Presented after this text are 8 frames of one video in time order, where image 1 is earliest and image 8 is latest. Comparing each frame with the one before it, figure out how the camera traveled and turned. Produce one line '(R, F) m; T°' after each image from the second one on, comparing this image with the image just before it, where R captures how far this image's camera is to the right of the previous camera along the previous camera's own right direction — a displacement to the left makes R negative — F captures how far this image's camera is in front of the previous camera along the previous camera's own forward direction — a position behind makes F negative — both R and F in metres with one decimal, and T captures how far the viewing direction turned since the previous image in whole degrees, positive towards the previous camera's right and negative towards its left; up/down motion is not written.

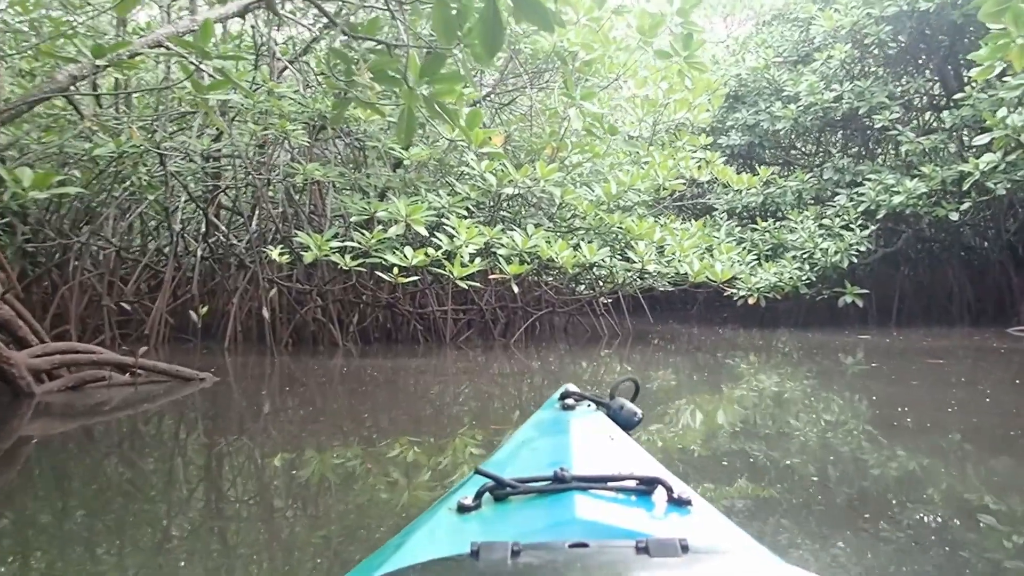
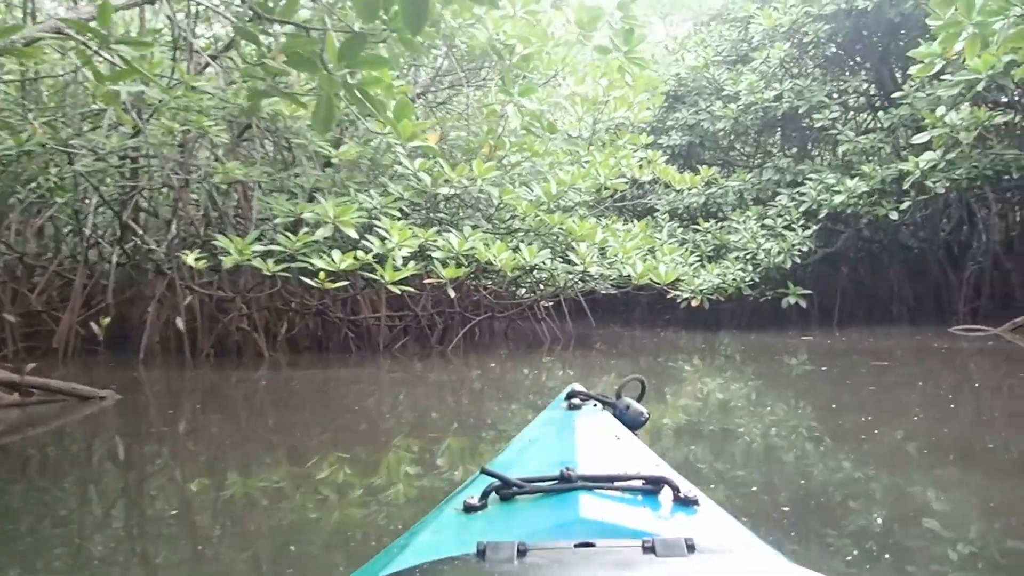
(0.0, +0.2) m; +4°
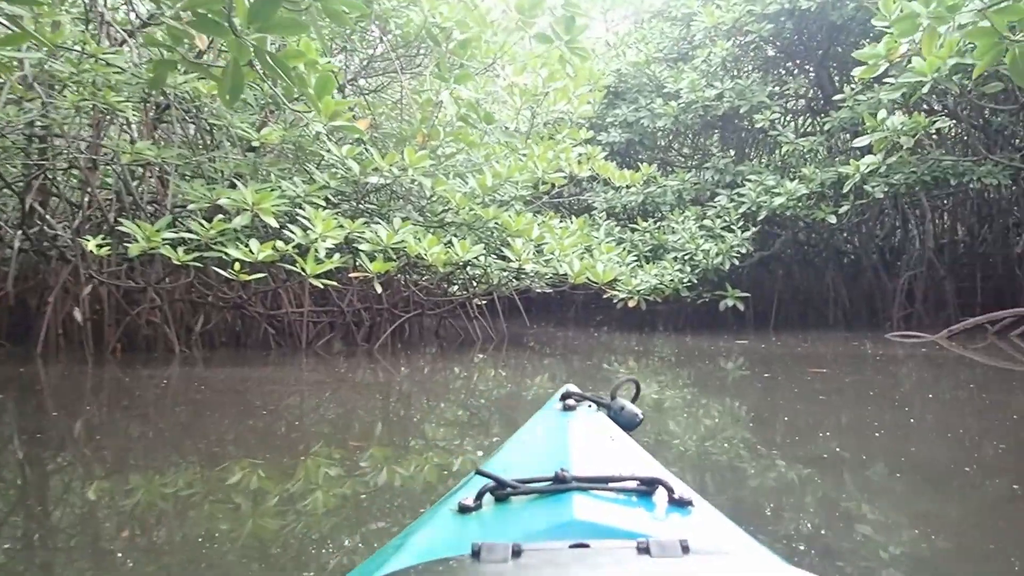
(0.0, +0.2) m; +4°
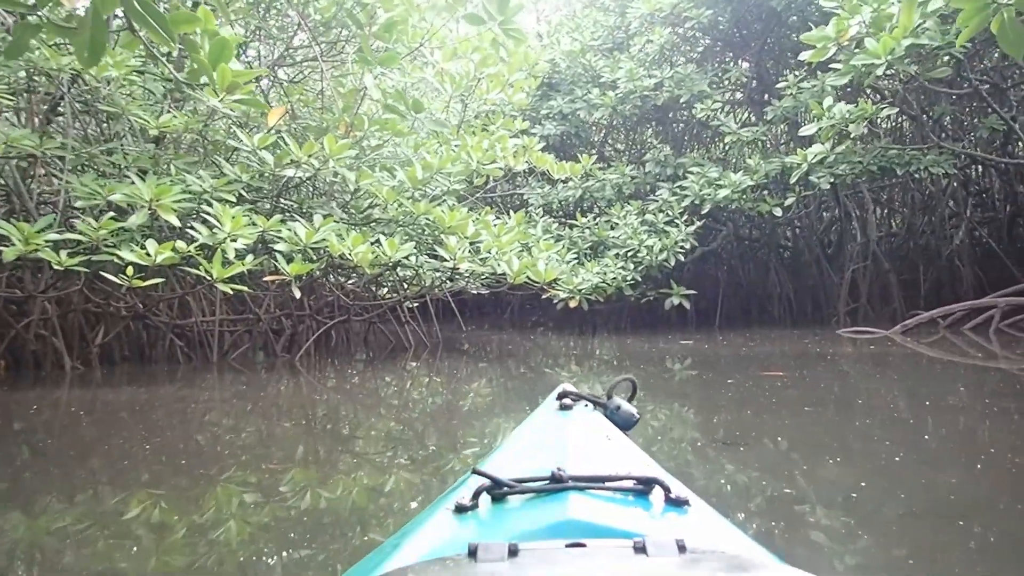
(0.0, +0.3) m; +4°
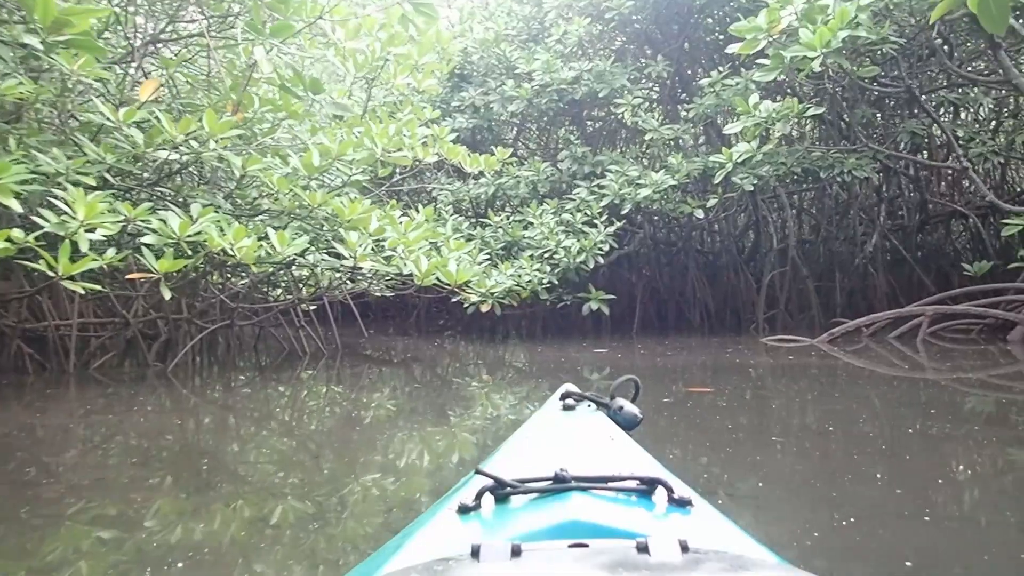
(0.0, +0.4) m; +6°
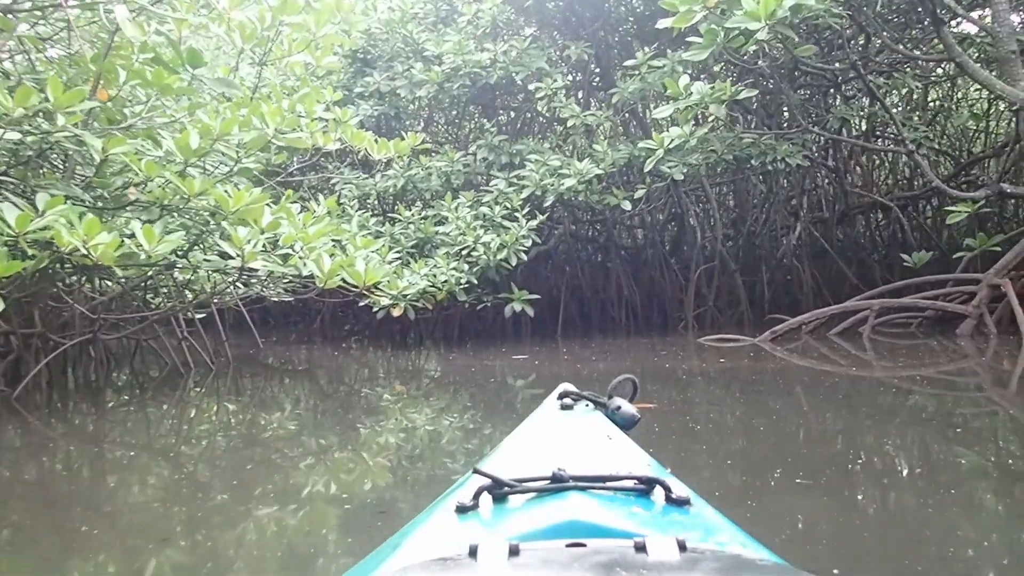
(0.0, +0.4) m; +6°
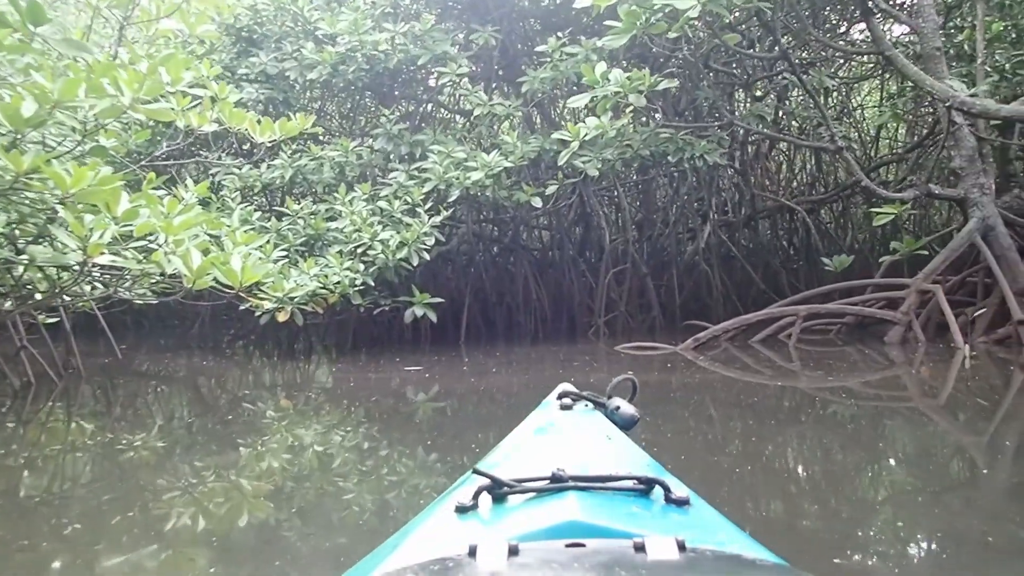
(0.0, +0.4) m; +6°
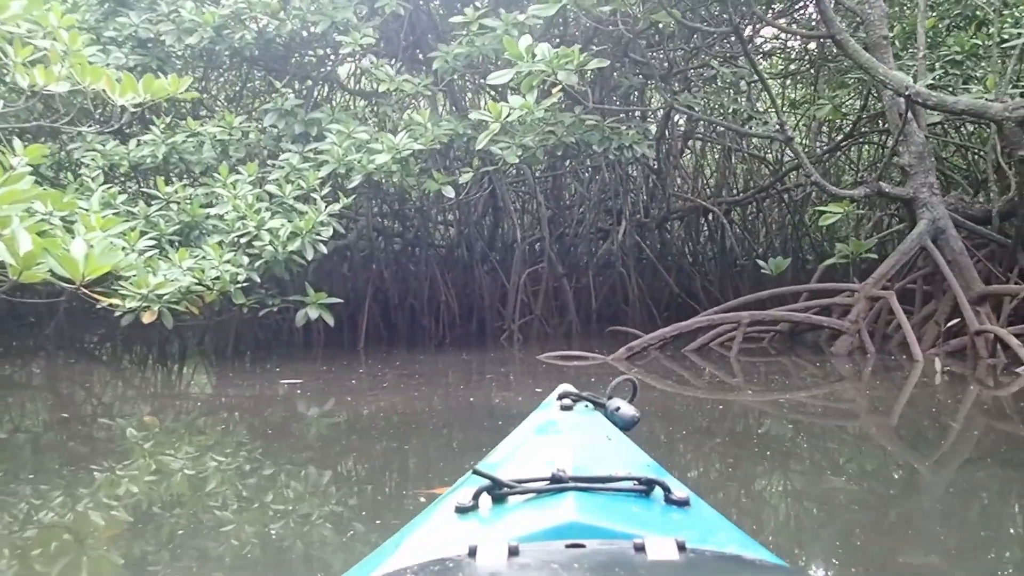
(-0.1, +0.5) m; +6°
